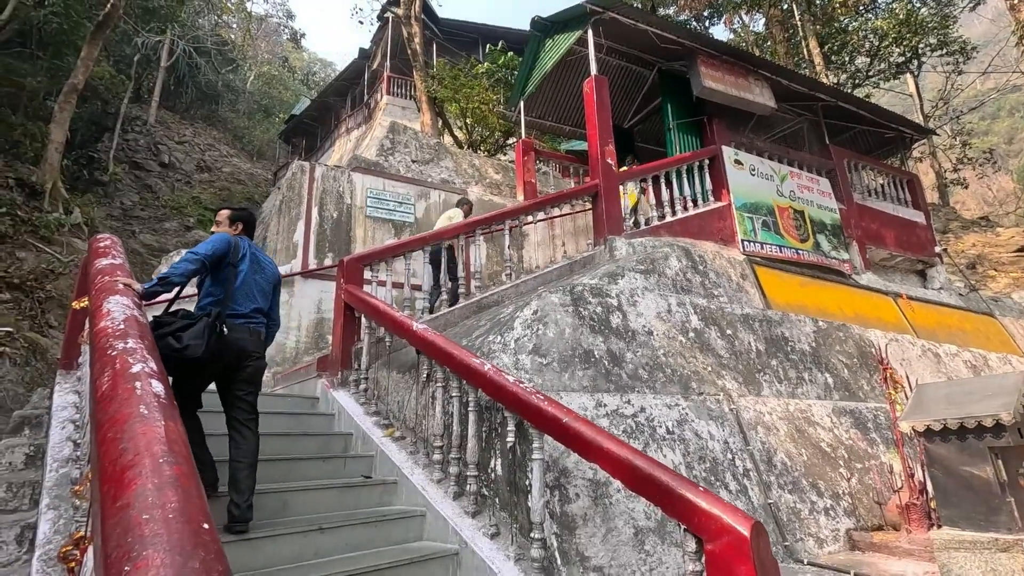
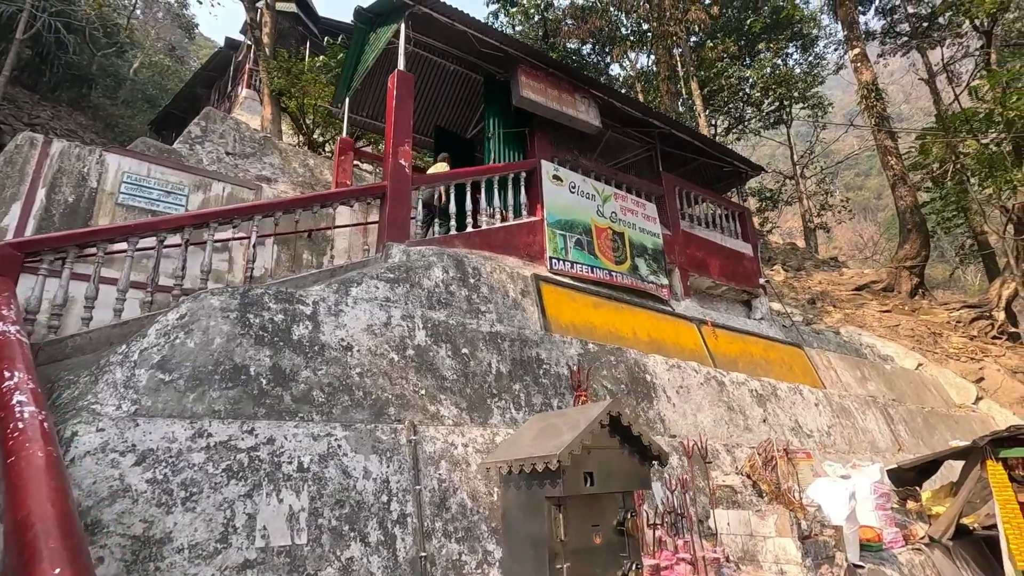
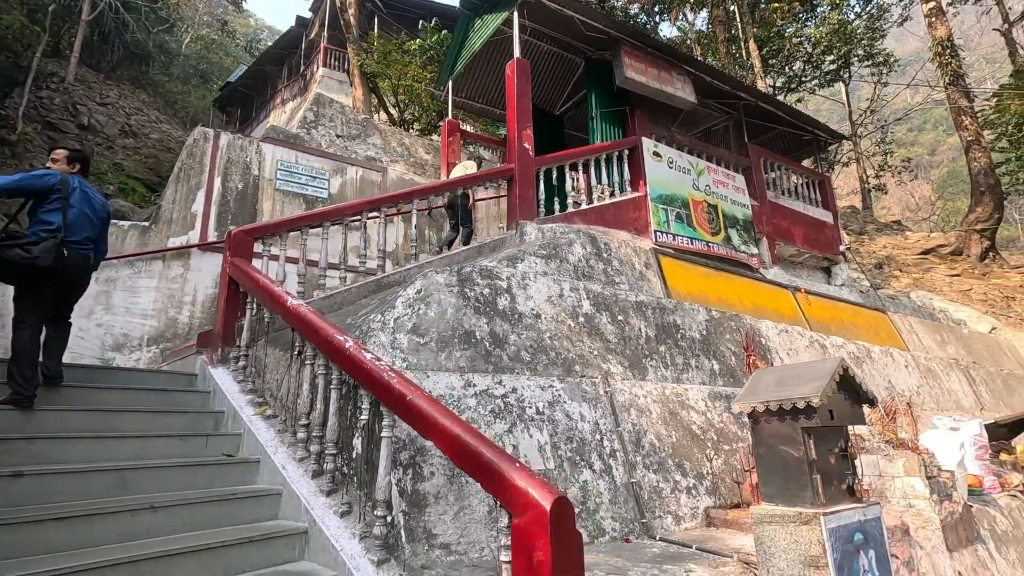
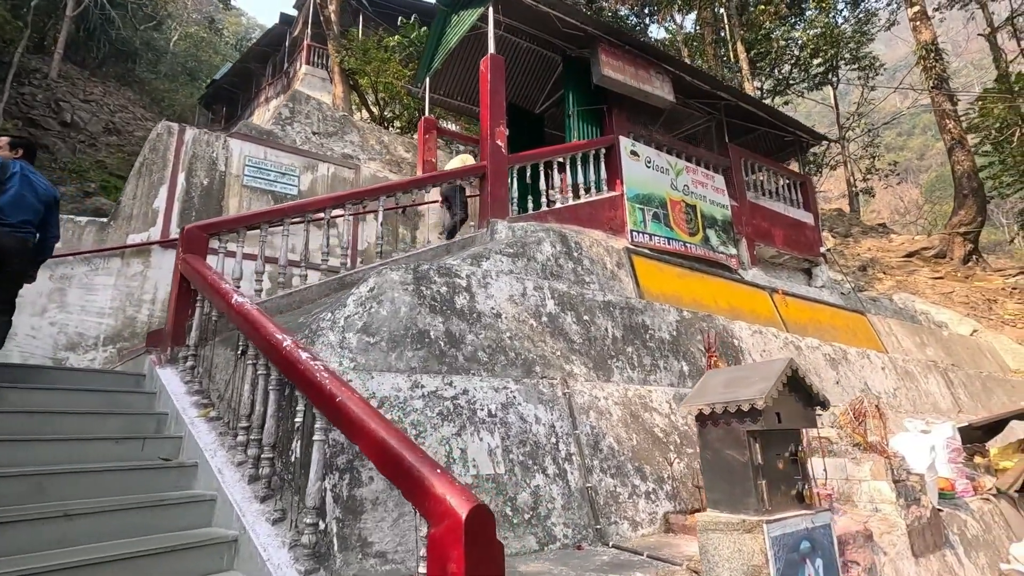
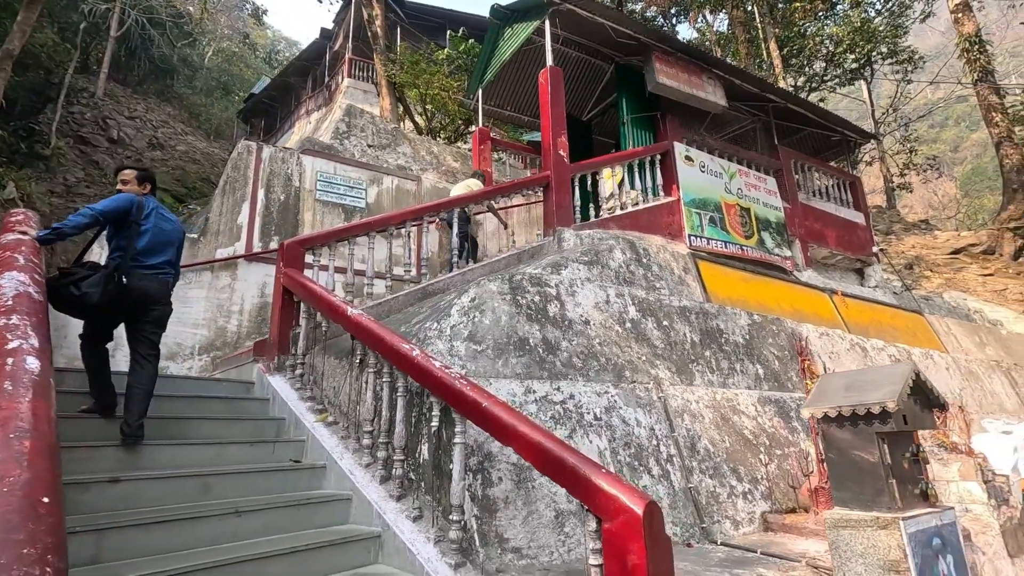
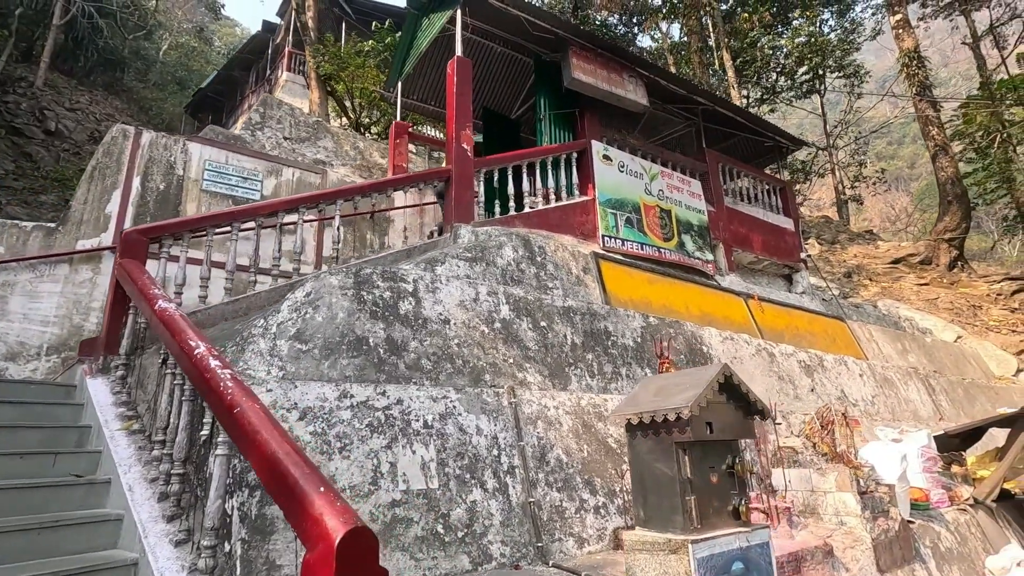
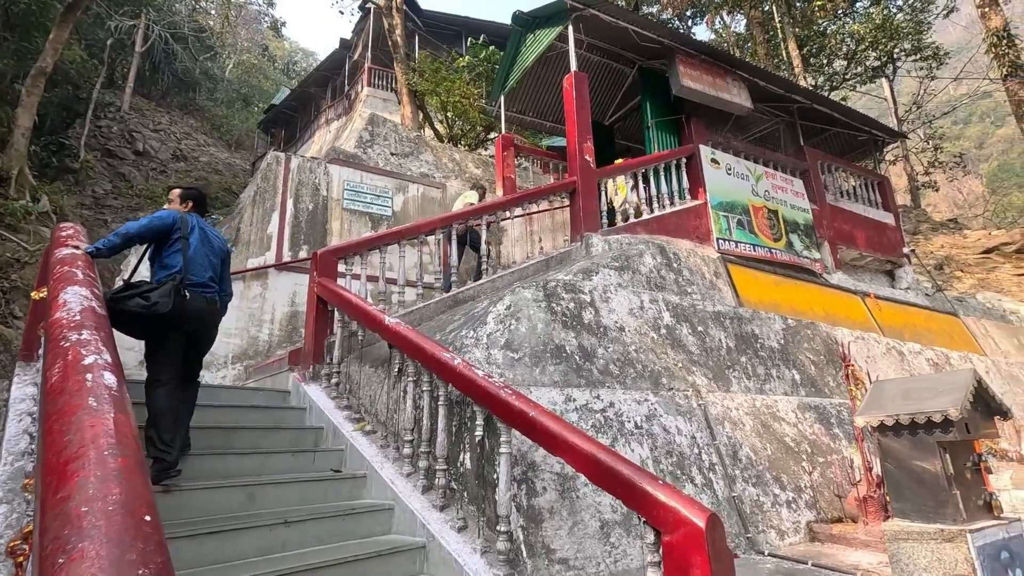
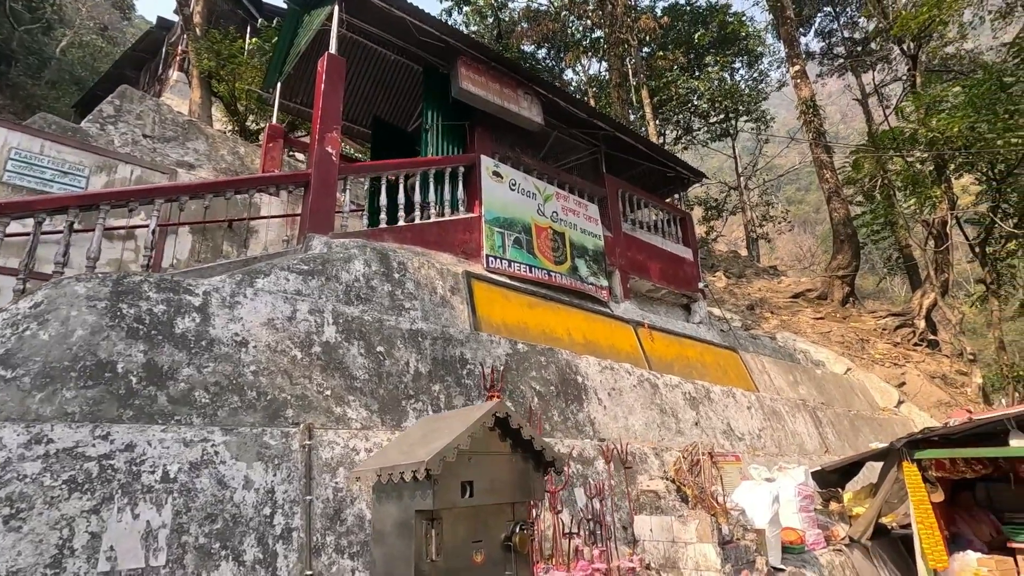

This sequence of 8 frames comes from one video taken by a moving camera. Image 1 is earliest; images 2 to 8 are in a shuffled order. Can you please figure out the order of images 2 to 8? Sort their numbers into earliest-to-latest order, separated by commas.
7, 5, 3, 4, 6, 2, 8
